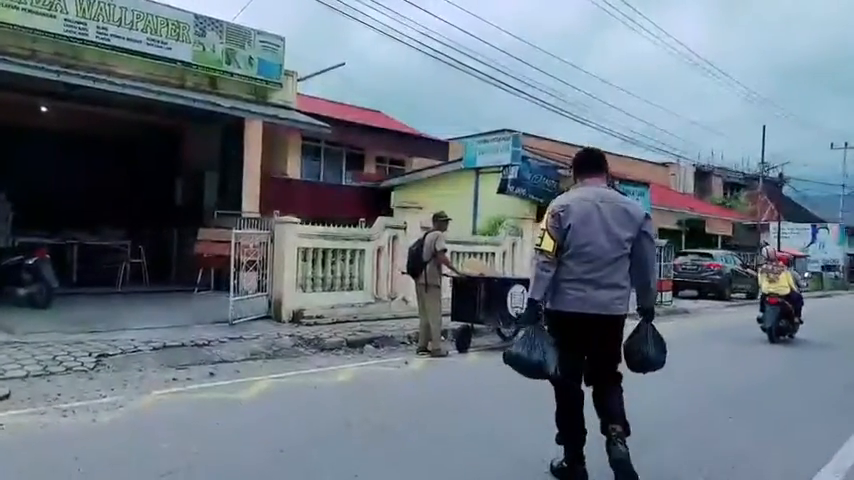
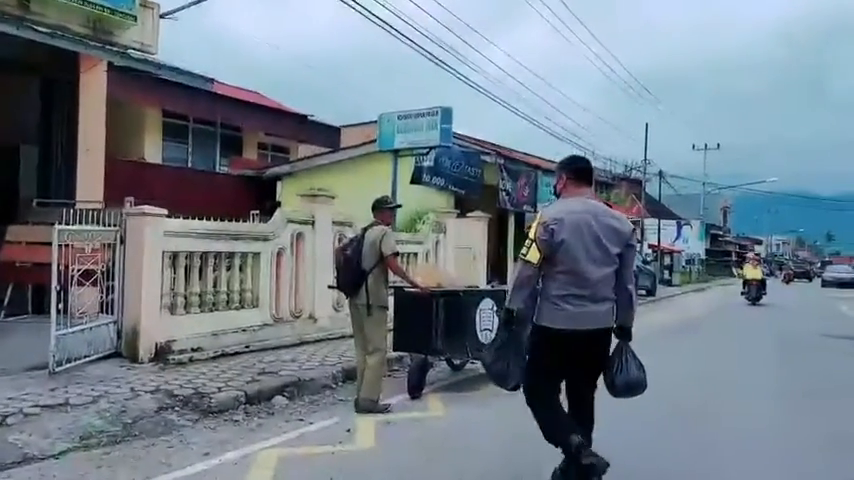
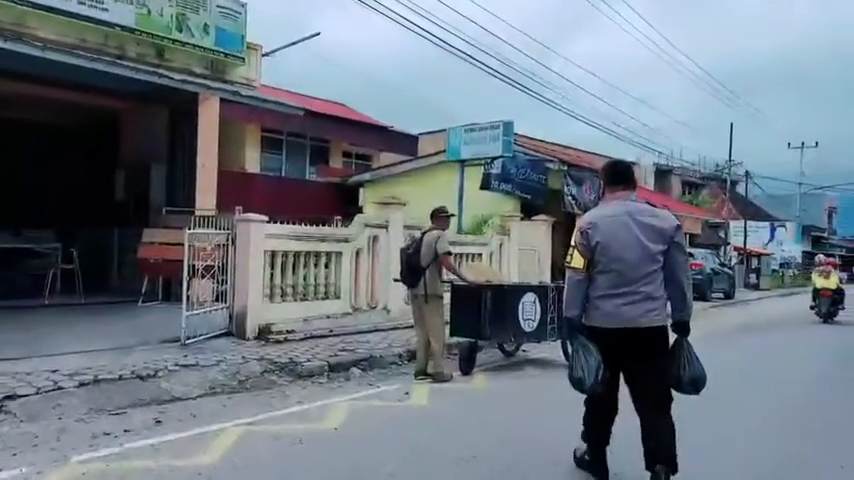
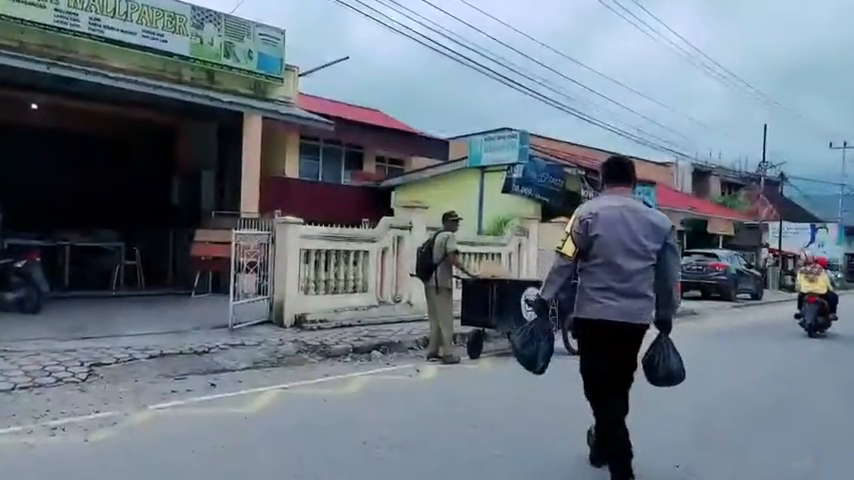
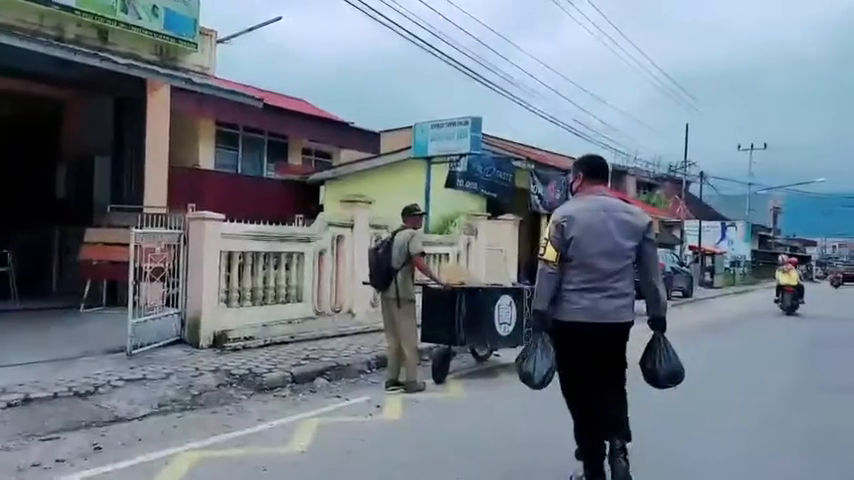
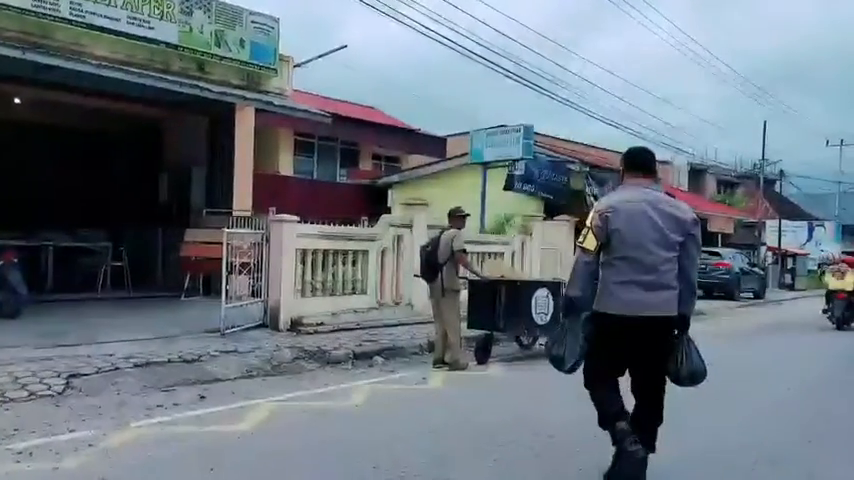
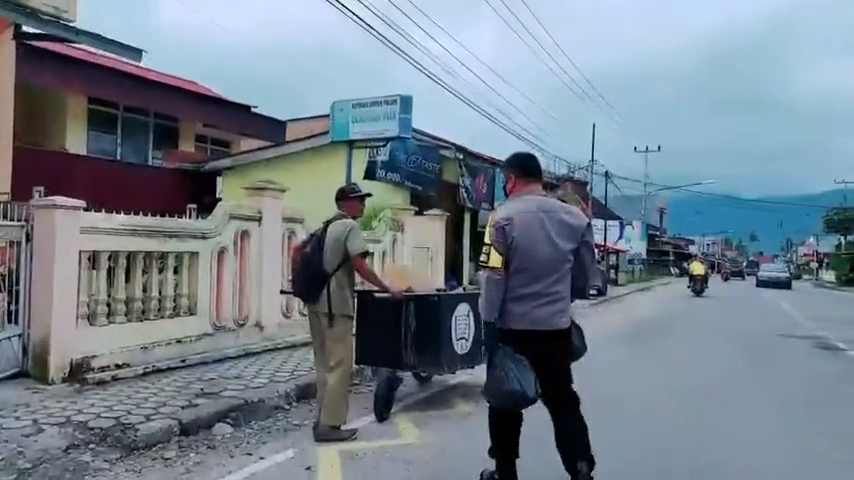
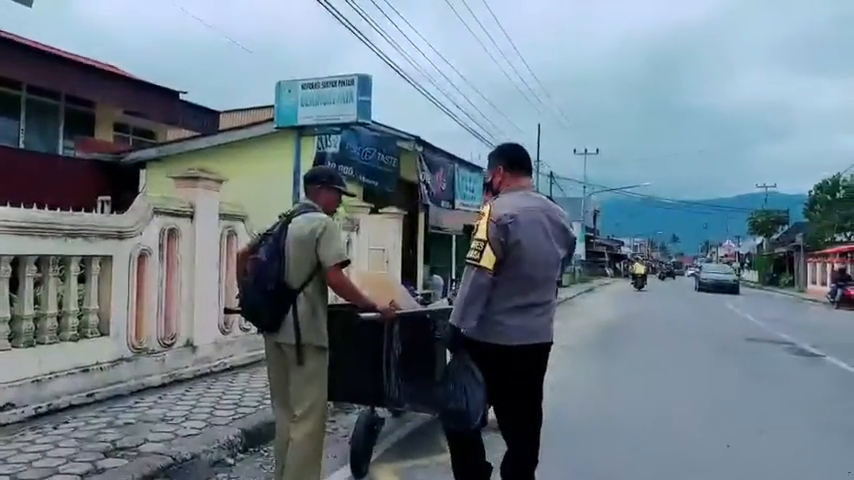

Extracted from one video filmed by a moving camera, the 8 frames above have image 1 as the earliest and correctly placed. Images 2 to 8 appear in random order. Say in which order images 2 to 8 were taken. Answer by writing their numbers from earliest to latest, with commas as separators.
4, 6, 3, 5, 2, 7, 8
